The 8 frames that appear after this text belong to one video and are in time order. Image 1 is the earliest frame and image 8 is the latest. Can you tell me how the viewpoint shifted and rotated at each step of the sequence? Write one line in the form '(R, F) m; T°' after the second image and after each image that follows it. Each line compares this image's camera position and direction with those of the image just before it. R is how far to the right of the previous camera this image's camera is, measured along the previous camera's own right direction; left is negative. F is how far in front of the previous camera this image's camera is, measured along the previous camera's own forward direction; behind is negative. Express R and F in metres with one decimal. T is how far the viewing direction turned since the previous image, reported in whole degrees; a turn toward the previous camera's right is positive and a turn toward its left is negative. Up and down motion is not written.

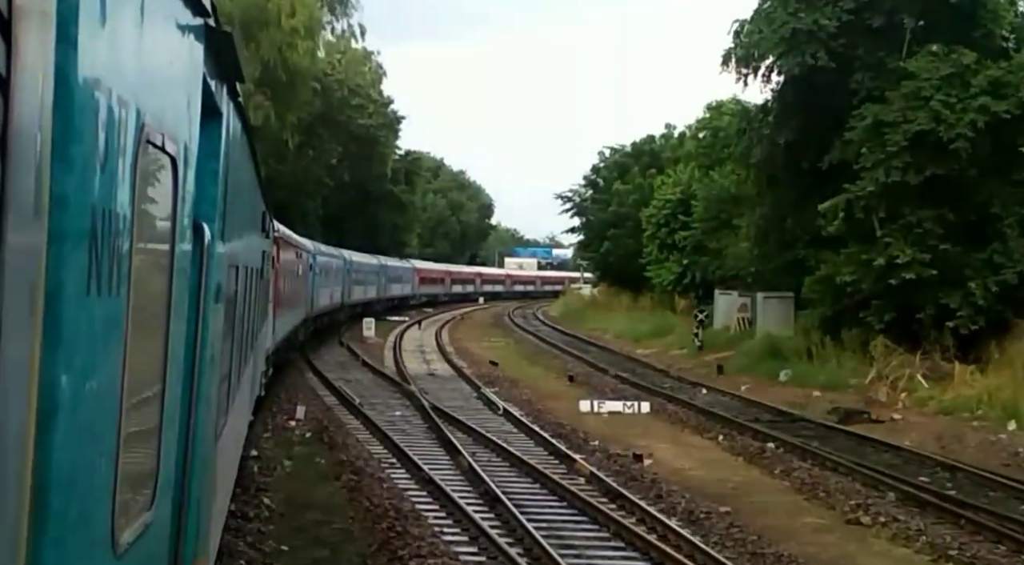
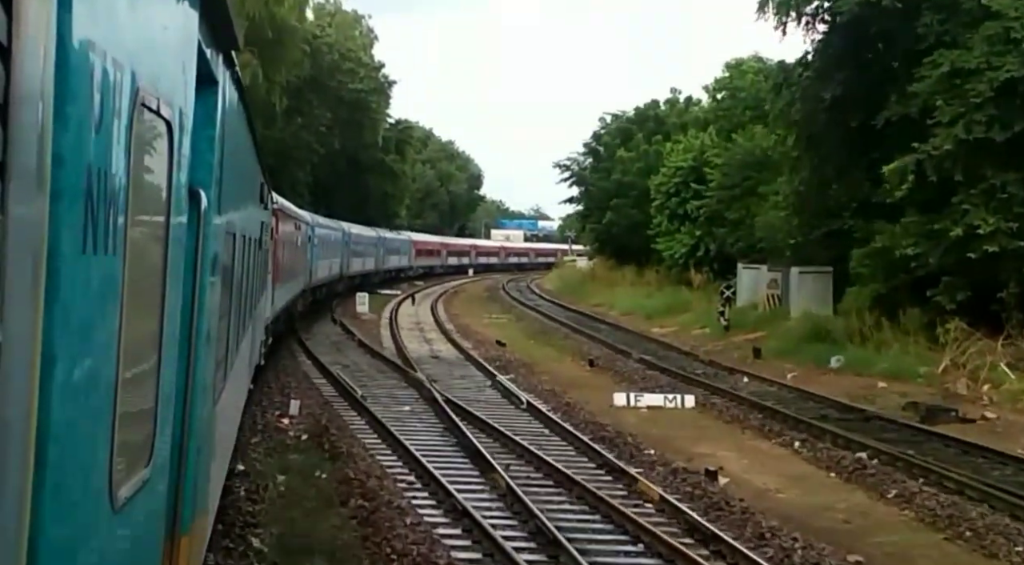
(-0.5, +2.9) m; +1°
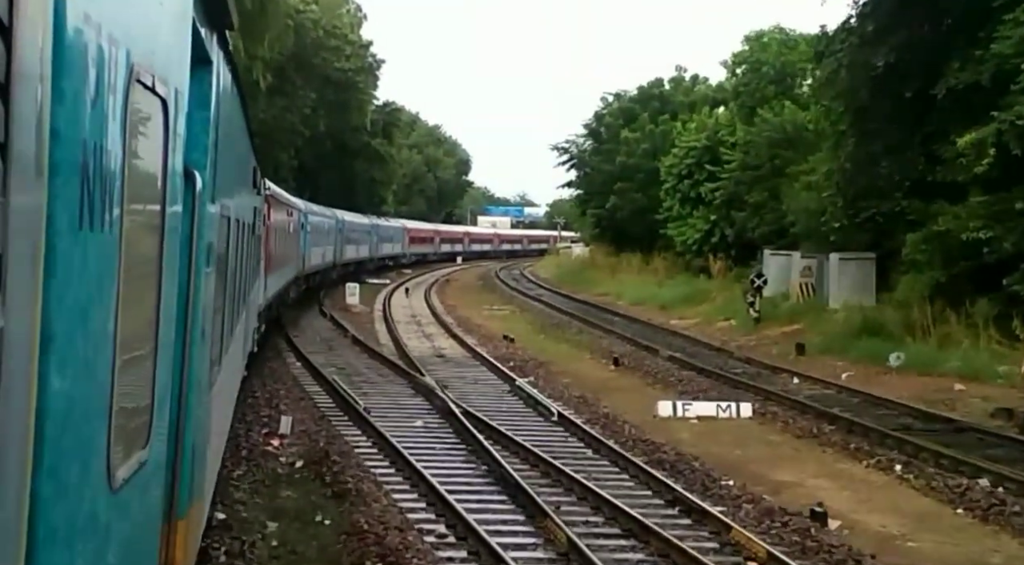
(-0.4, +2.6) m; +1°
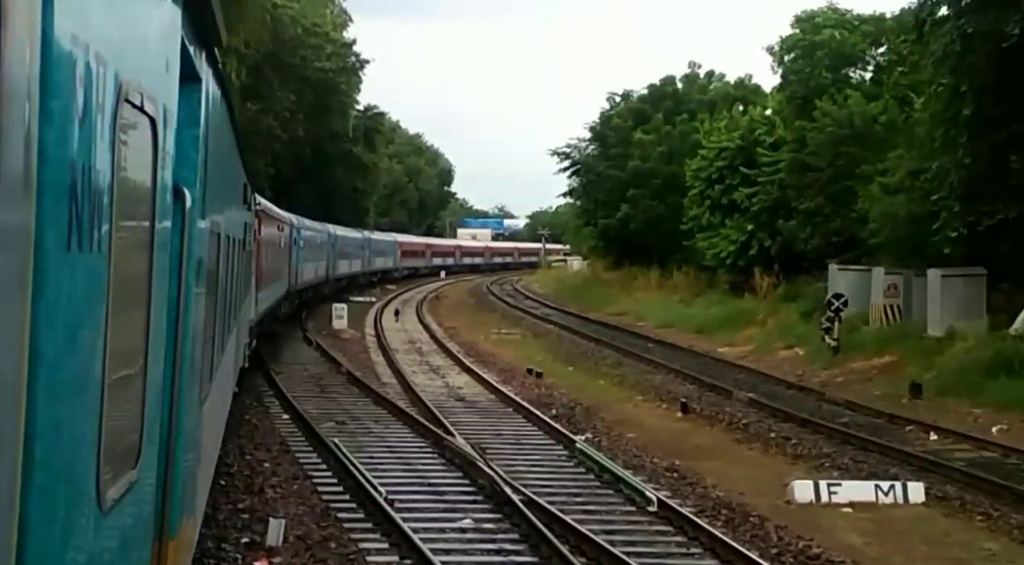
(-0.8, +4.6) m; +1°
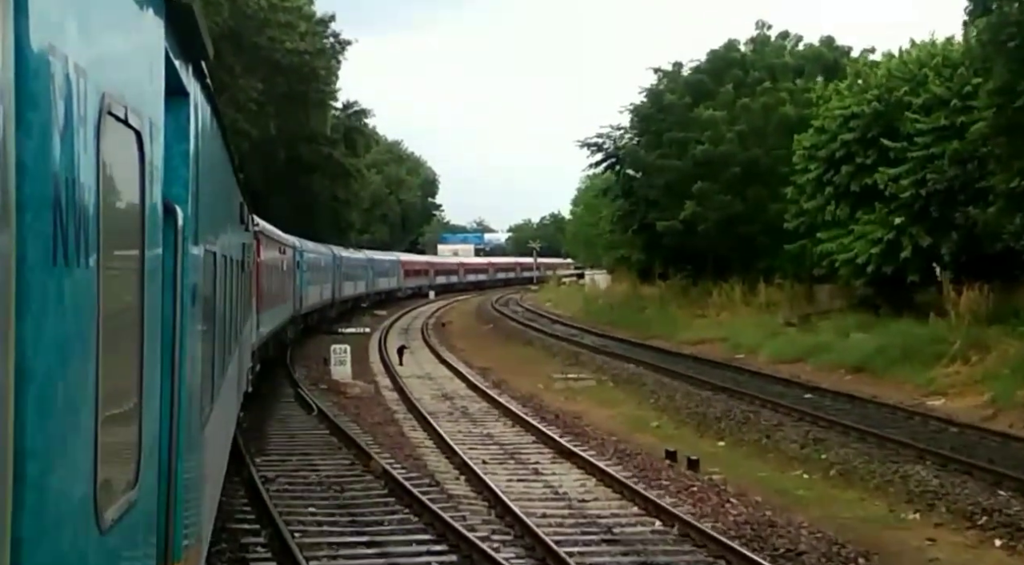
(-1.5, +8.8) m; +1°
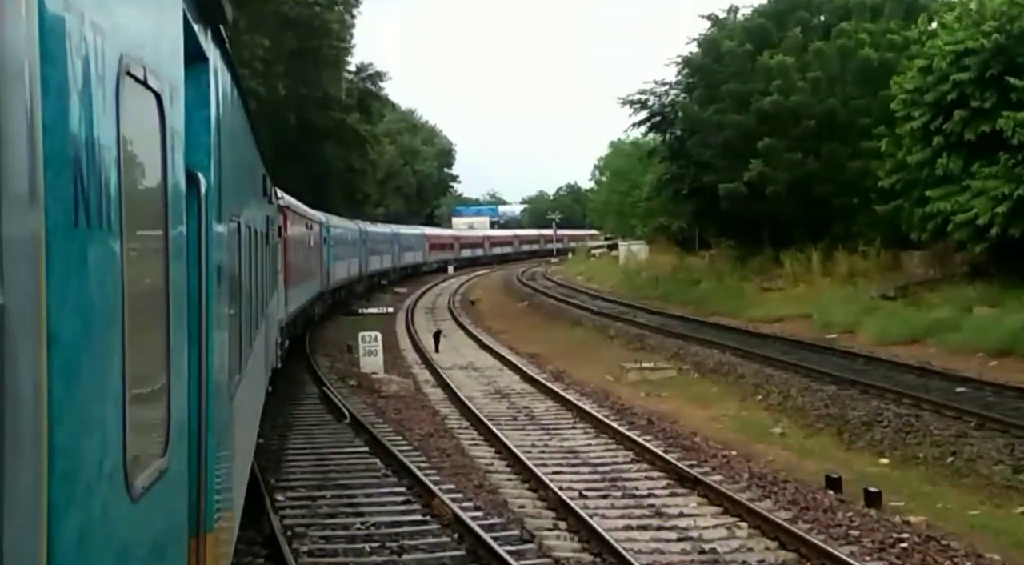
(-0.7, +3.9) m; 0°
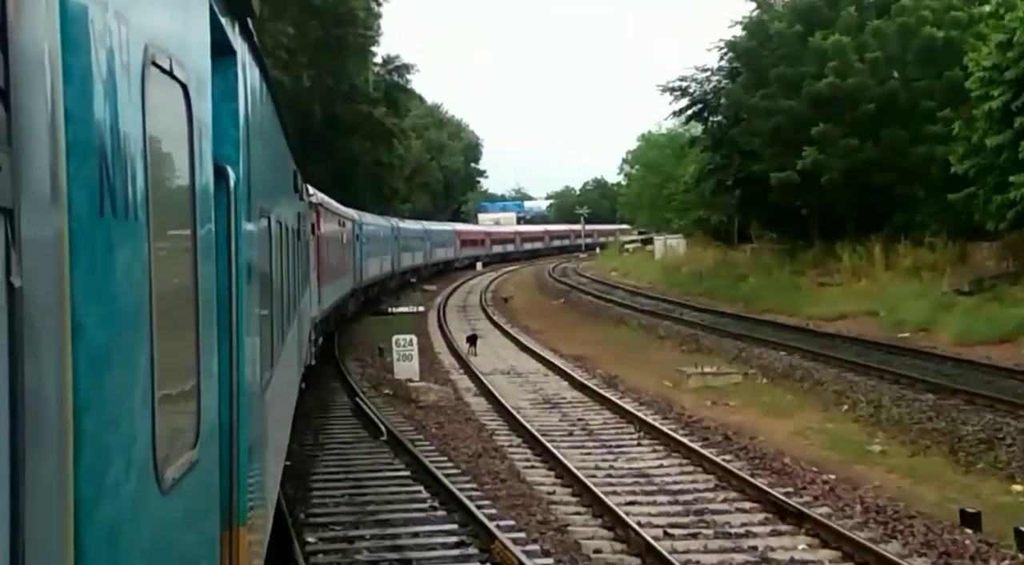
(-0.3, +1.8) m; -1°
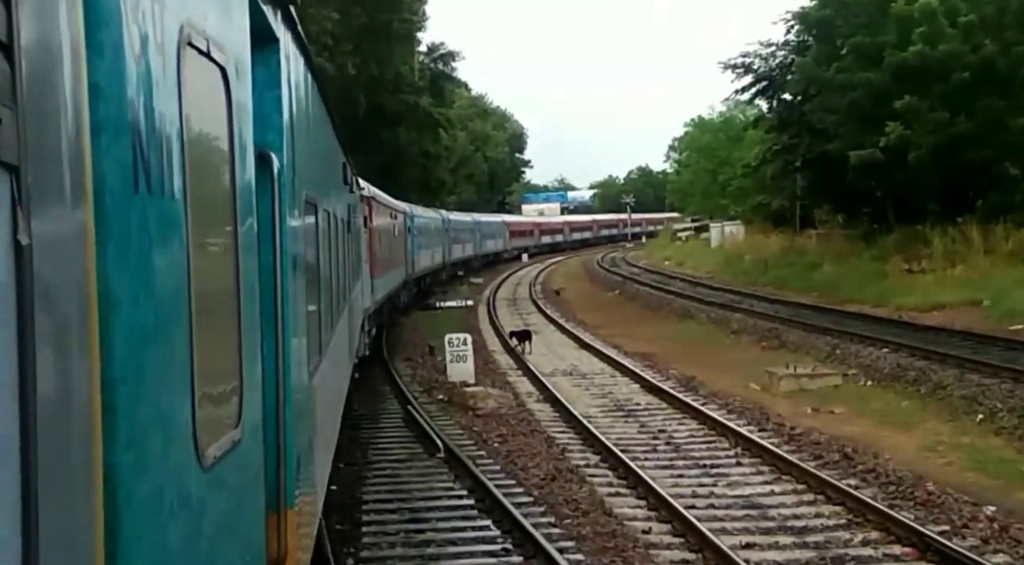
(-0.3, +2.2) m; -2°
